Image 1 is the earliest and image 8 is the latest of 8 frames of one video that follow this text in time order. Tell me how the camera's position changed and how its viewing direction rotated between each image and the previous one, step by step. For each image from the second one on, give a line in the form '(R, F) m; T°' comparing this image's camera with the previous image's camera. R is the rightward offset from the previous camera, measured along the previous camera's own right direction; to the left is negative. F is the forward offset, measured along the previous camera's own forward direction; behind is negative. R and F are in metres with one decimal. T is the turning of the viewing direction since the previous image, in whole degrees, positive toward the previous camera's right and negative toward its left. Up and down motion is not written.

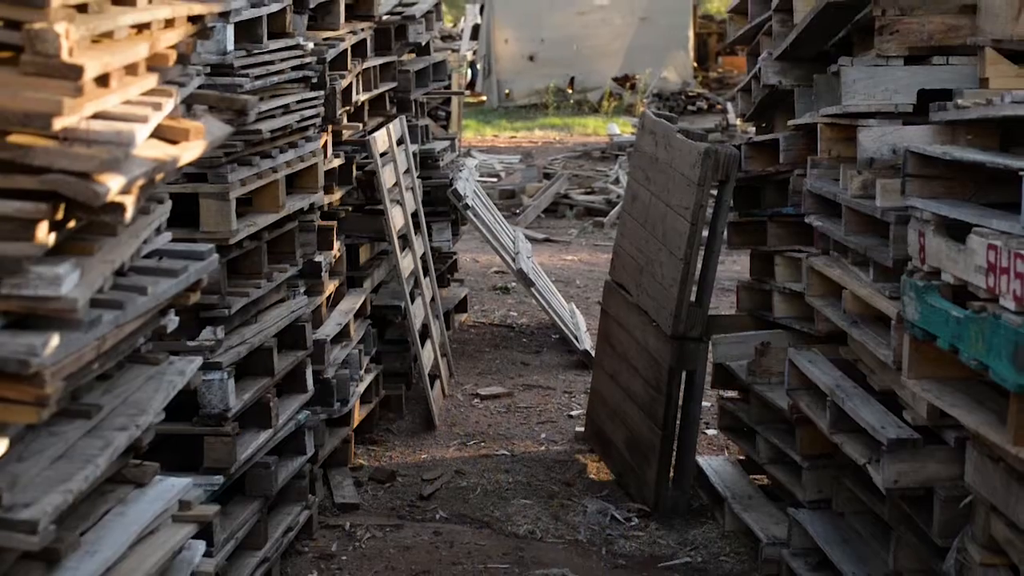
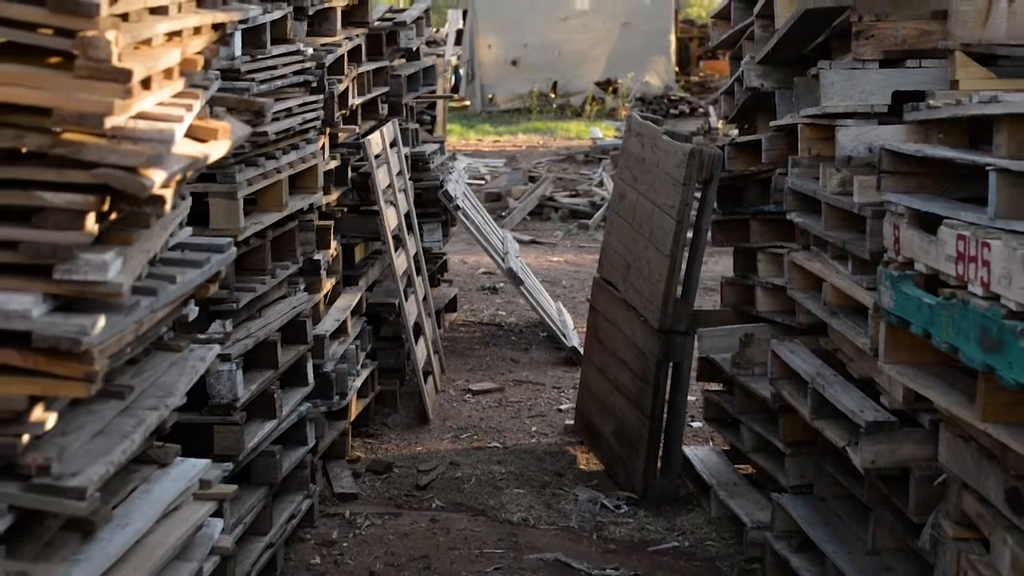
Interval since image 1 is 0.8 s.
(0.0, -0.3) m; +1°
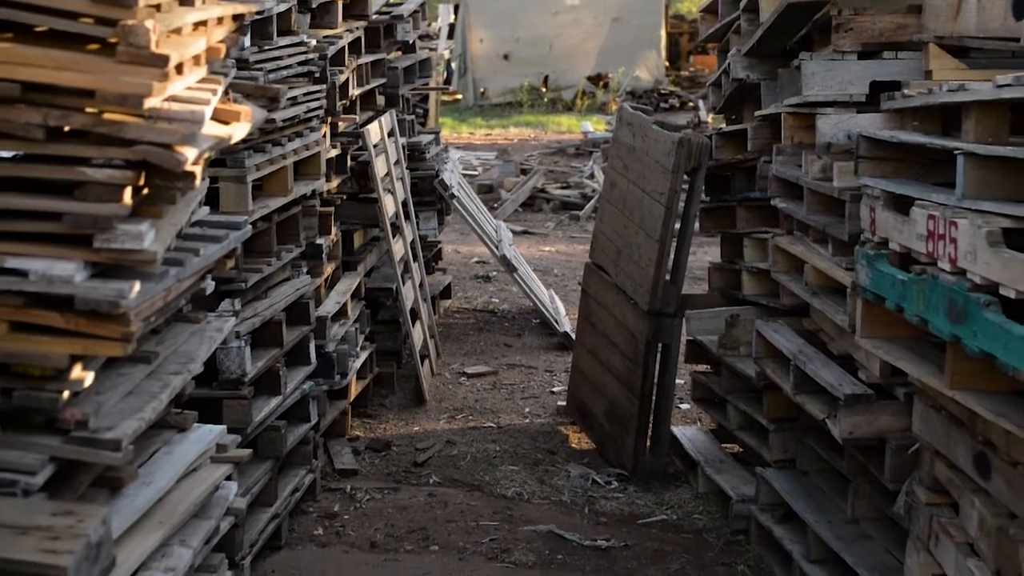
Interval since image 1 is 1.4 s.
(0.0, -0.3) m; 0°
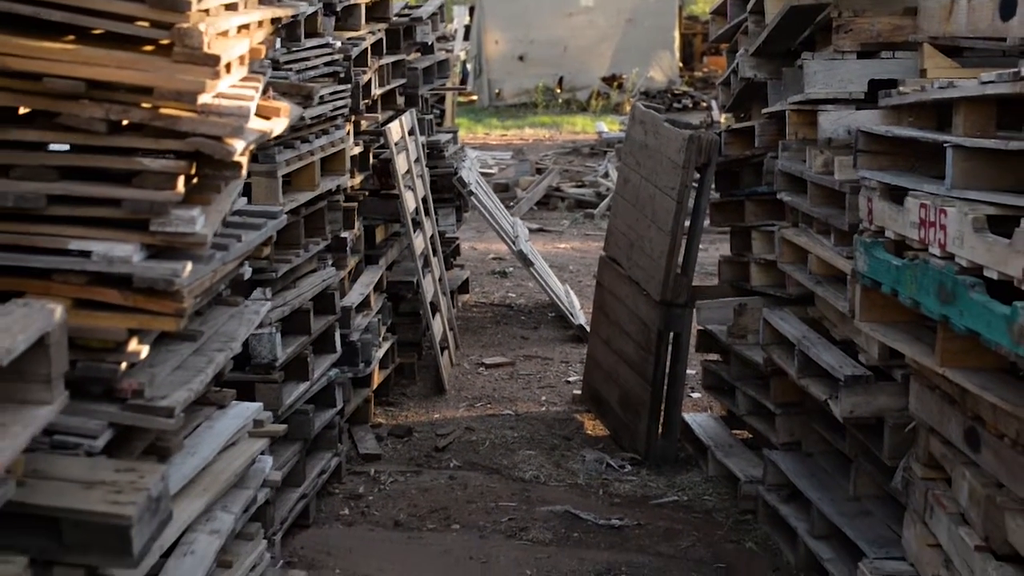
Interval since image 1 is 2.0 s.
(0.0, -0.3) m; 0°
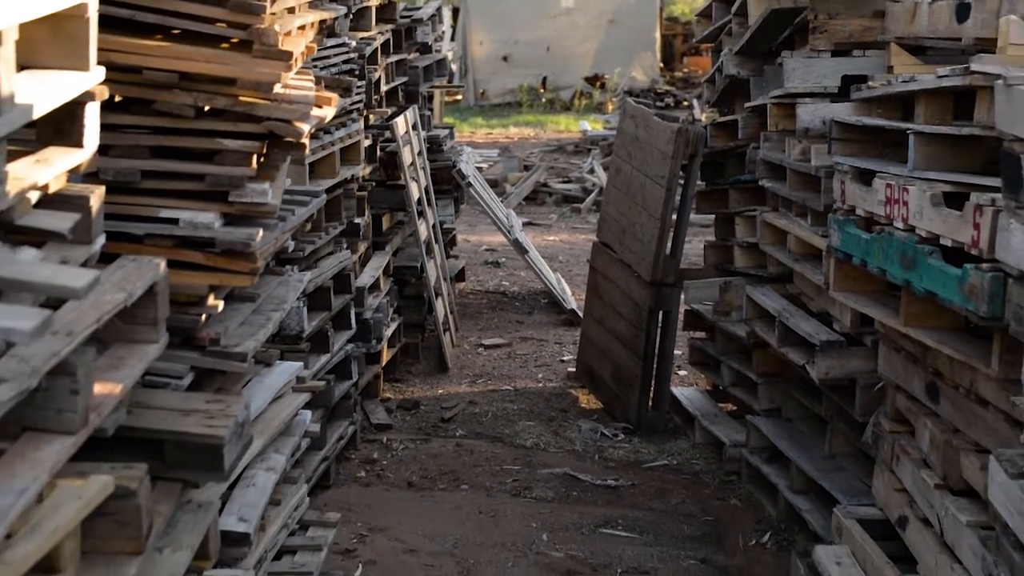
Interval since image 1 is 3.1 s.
(-0.1, -0.6) m; +1°
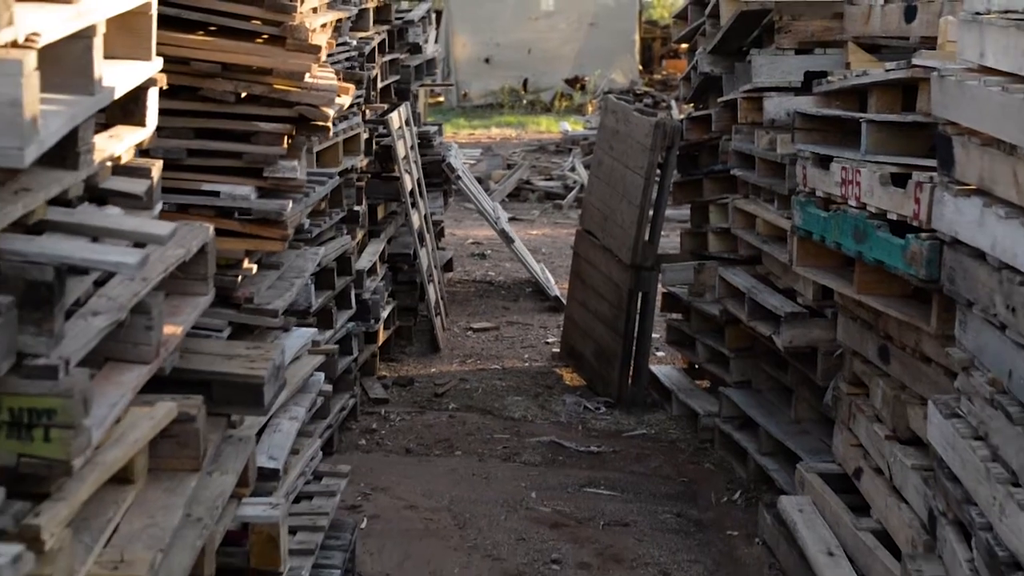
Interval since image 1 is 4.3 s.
(-0.1, -0.6) m; +1°
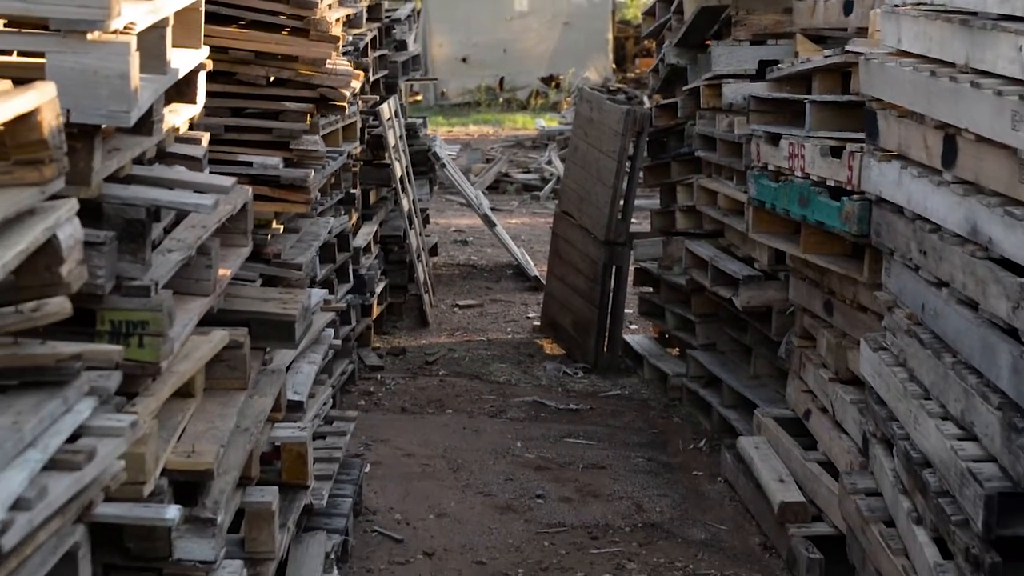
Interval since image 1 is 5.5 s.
(0.0, -0.8) m; +1°
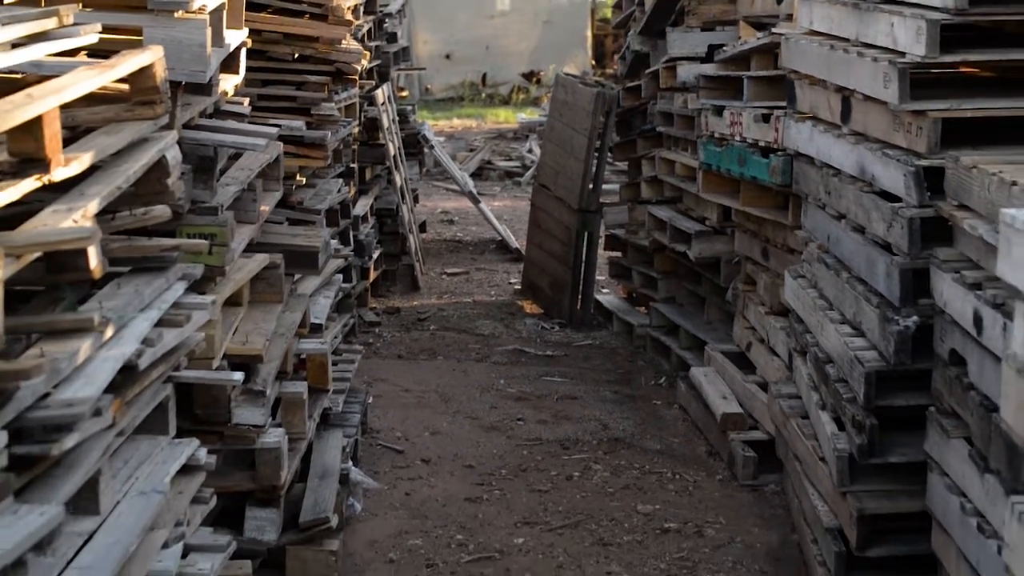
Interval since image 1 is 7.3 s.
(0.0, -1.1) m; +1°
